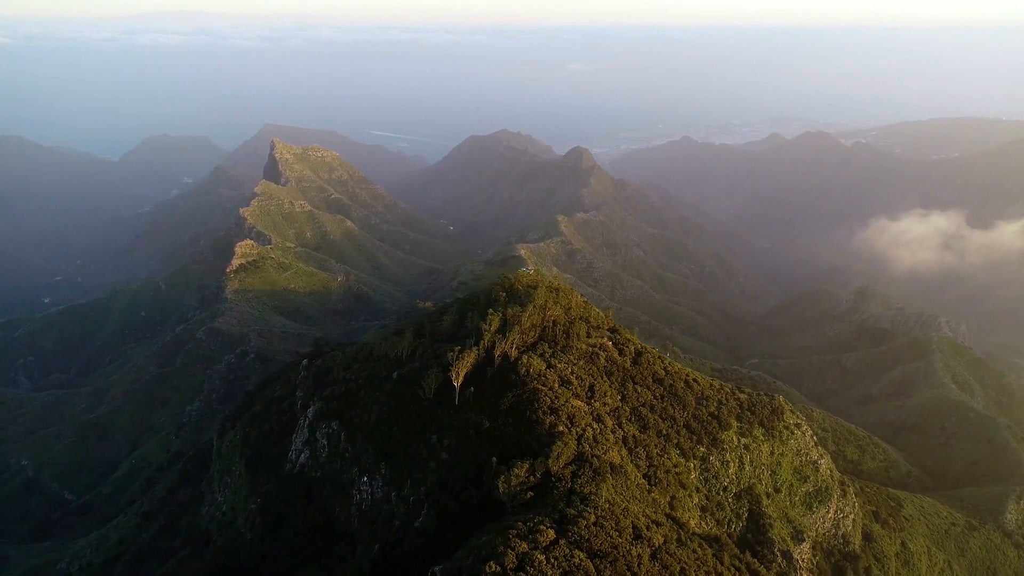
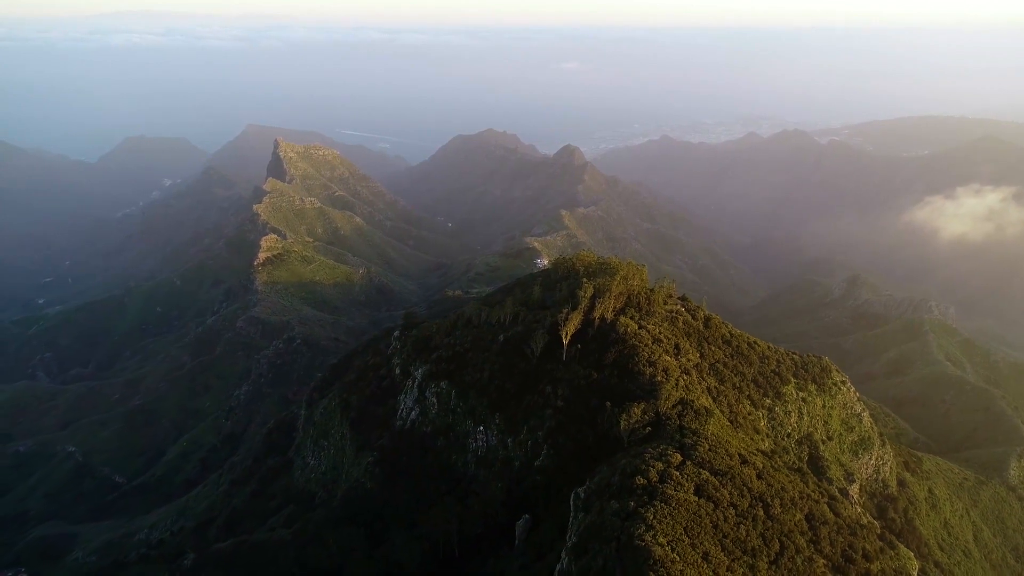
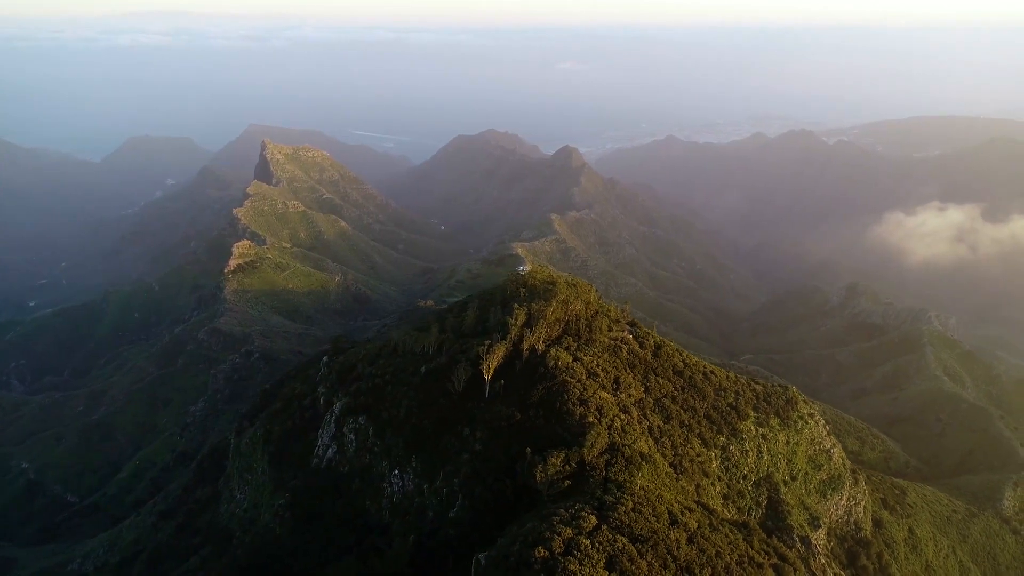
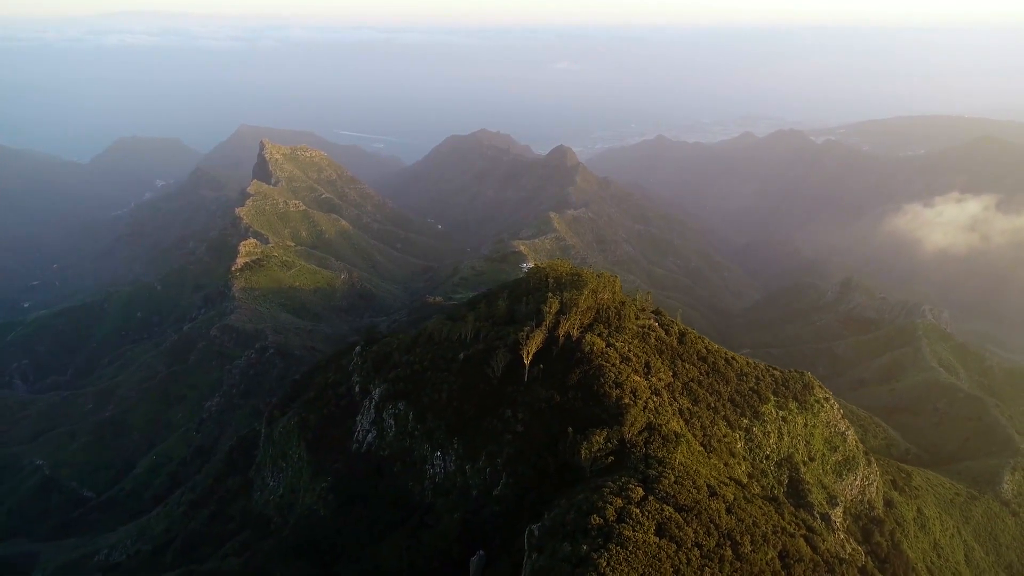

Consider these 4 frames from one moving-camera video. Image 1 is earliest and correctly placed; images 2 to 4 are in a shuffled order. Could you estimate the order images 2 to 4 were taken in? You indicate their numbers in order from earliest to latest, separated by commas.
3, 4, 2
